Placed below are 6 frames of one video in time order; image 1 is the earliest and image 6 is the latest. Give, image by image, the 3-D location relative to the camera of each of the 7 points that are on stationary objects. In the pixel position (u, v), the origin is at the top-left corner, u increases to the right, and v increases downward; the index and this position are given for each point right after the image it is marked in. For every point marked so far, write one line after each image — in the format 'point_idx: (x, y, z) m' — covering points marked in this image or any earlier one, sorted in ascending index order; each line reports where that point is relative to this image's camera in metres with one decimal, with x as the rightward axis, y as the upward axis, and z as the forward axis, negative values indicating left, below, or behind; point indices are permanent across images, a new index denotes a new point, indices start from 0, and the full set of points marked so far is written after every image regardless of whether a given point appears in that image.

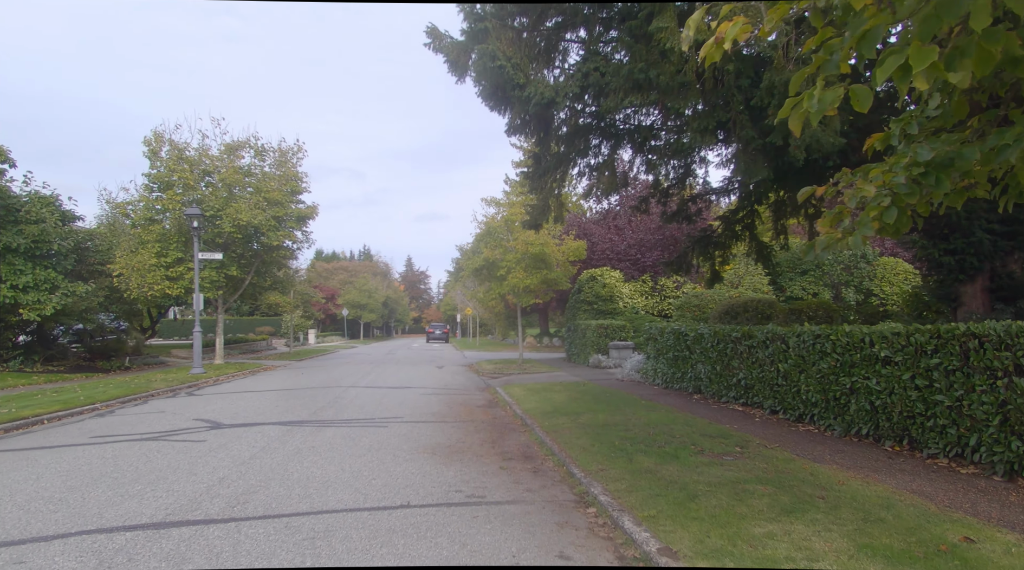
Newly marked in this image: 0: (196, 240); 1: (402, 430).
0: (-10.0, +1.4, +18.6) m
1: (-1.6, -2.1, +8.6) m
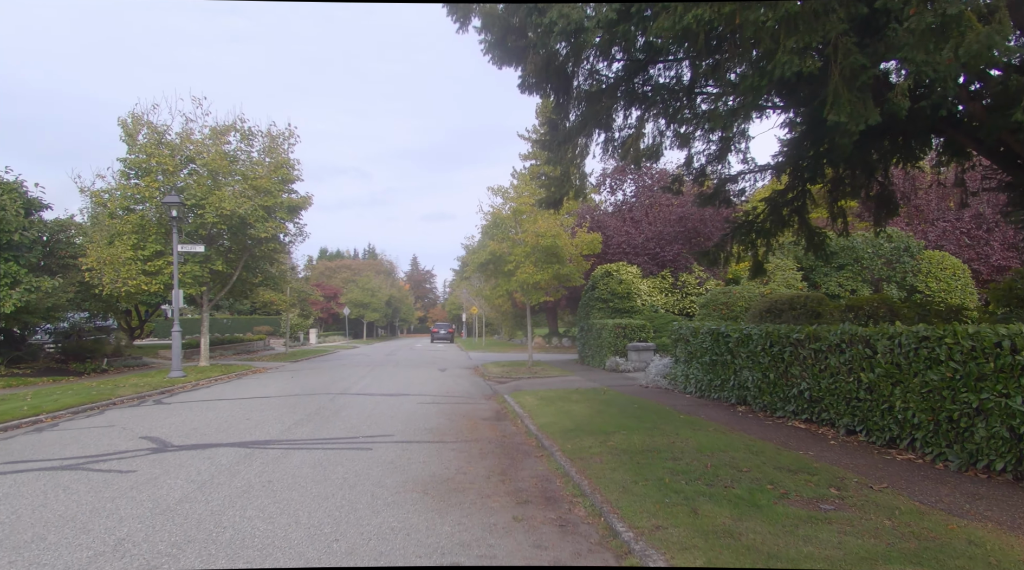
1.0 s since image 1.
0: (-9.7, +1.5, +17.0) m
1: (-1.5, -2.0, +7.0) m
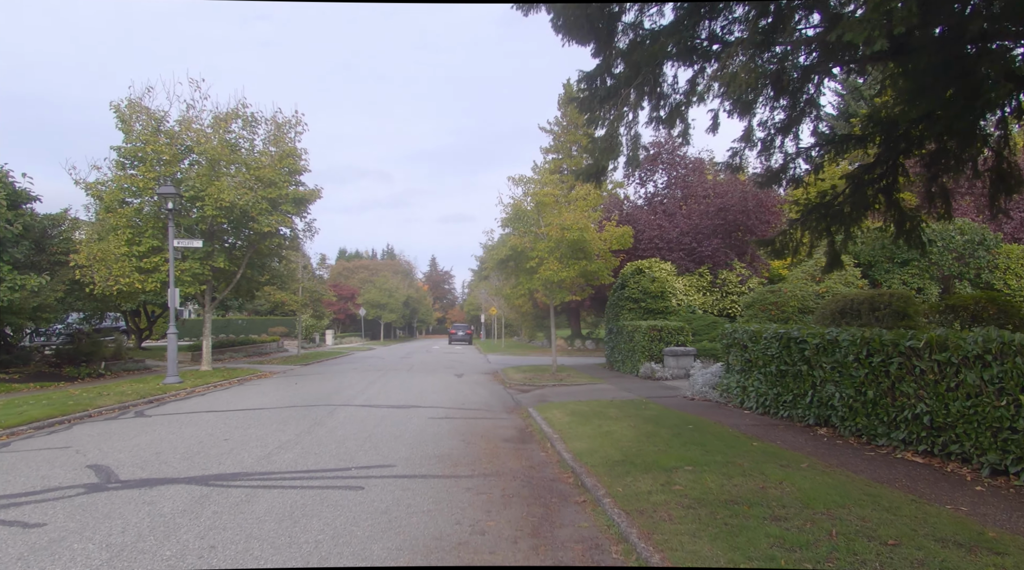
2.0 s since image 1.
0: (-9.1, +1.6, +15.7) m
1: (-1.1, -1.9, +5.4) m
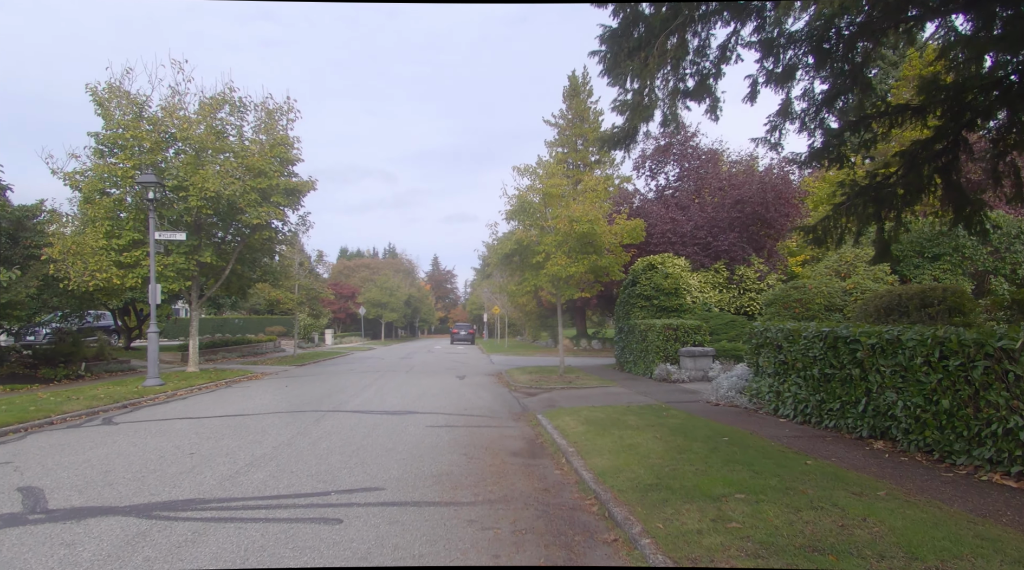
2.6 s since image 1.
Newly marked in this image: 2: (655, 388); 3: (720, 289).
0: (-8.9, +1.7, +14.7) m
1: (-1.1, -1.8, +4.4) m
2: (+3.1, -2.3, +12.9) m
3: (+6.2, -0.1, +17.7) m
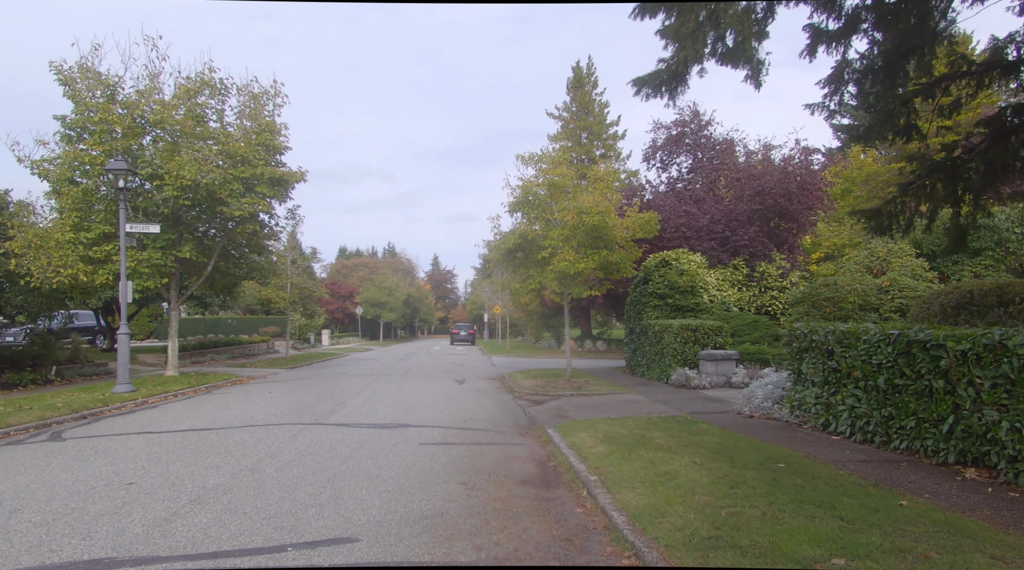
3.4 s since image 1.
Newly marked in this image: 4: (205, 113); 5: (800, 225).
0: (-8.8, +1.8, +13.4) m
1: (-1.0, -1.7, +3.1) m
2: (+3.2, -2.2, +11.7) m
3: (+6.3, 0.0, +16.5) m
4: (-7.8, +4.3, +14.9) m
5: (+8.3, +1.7, +17.1) m
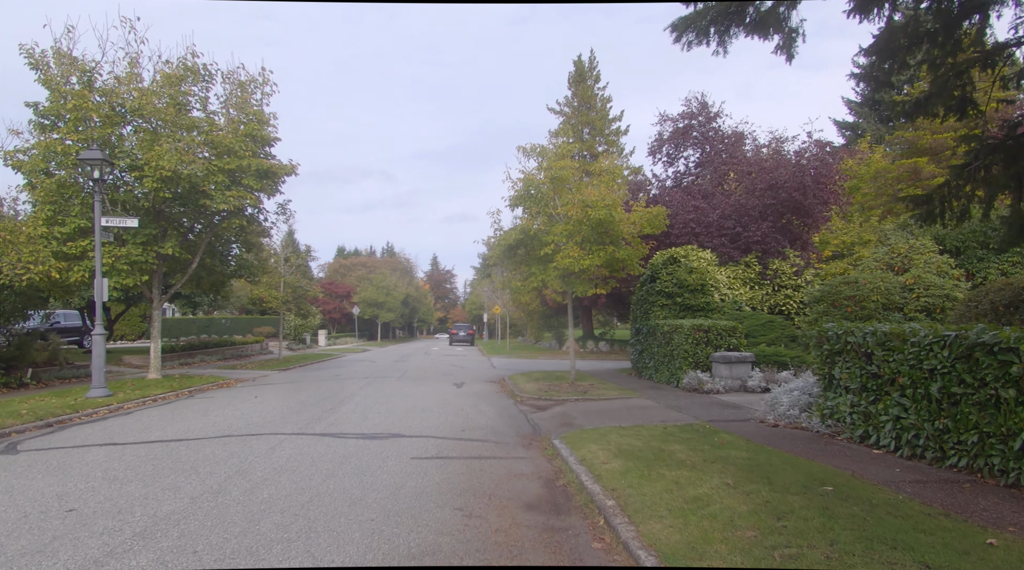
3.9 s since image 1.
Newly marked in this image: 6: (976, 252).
0: (-8.8, +1.8, +12.6) m
1: (-0.9, -1.7, +2.3) m
2: (+3.3, -2.1, +10.9) m
3: (+6.3, 0.0, +15.7) m
4: (-7.7, +4.4, +14.1) m
5: (+8.4, +1.8, +16.3) m
6: (+10.9, +0.8, +13.8) m
